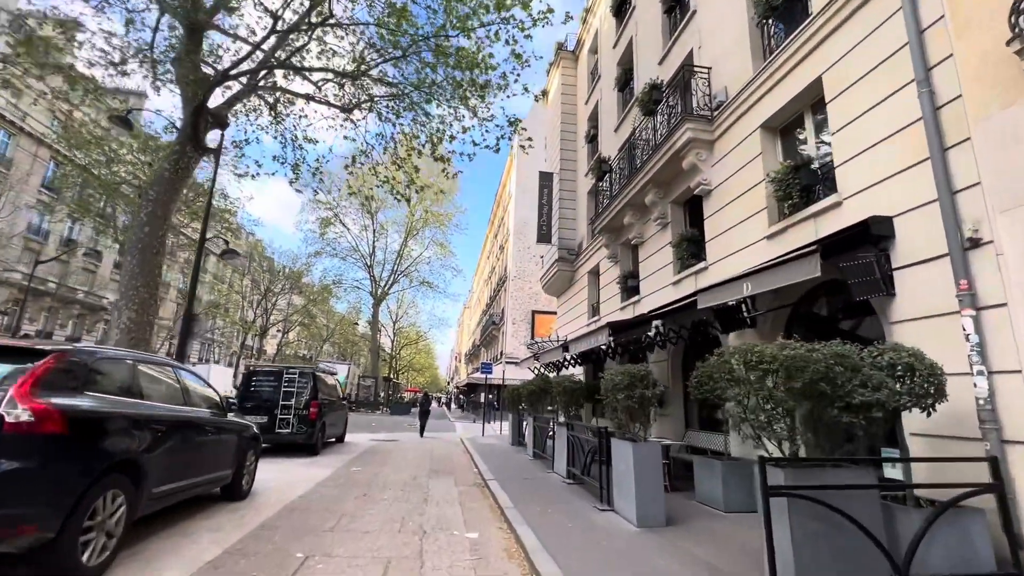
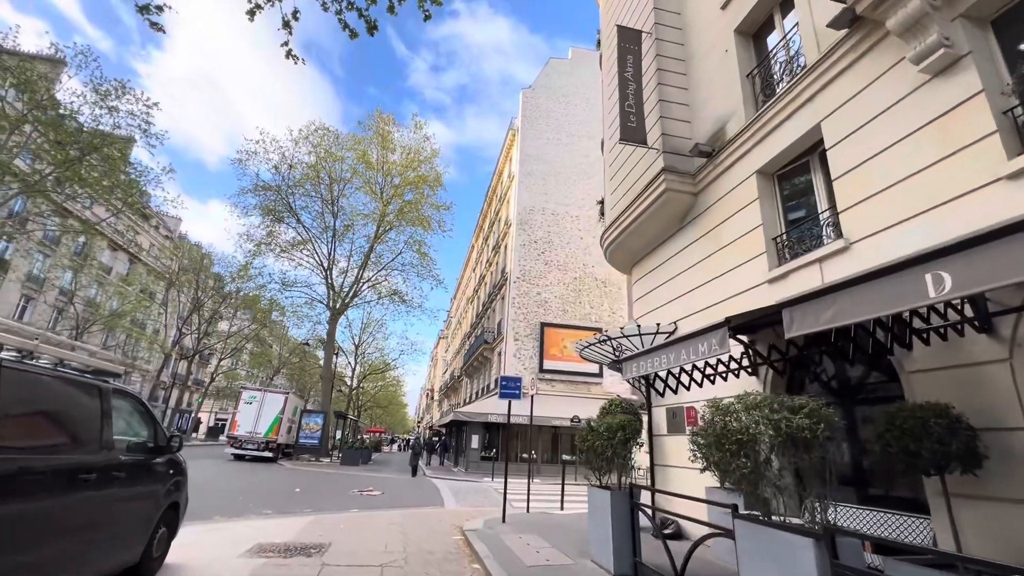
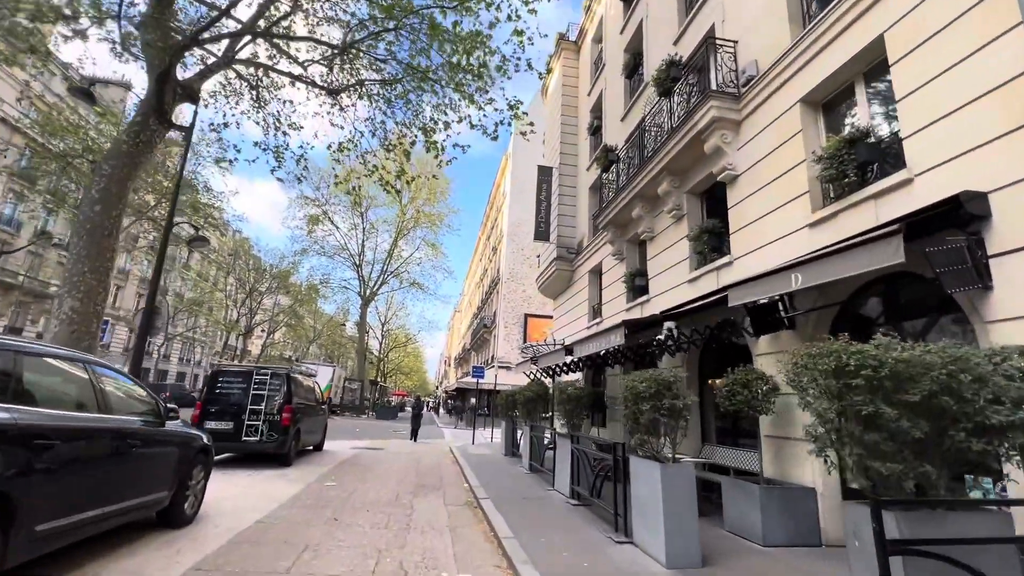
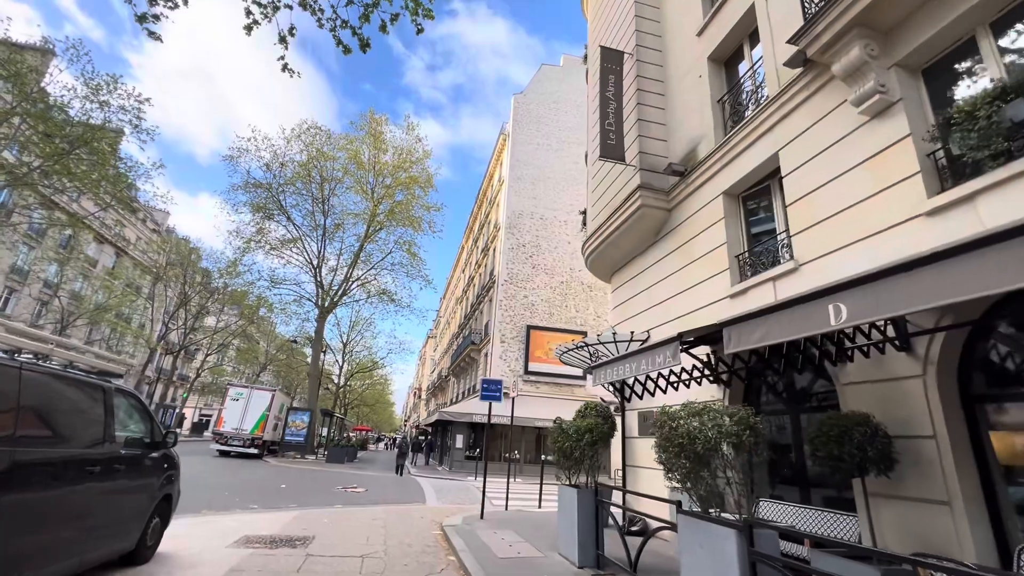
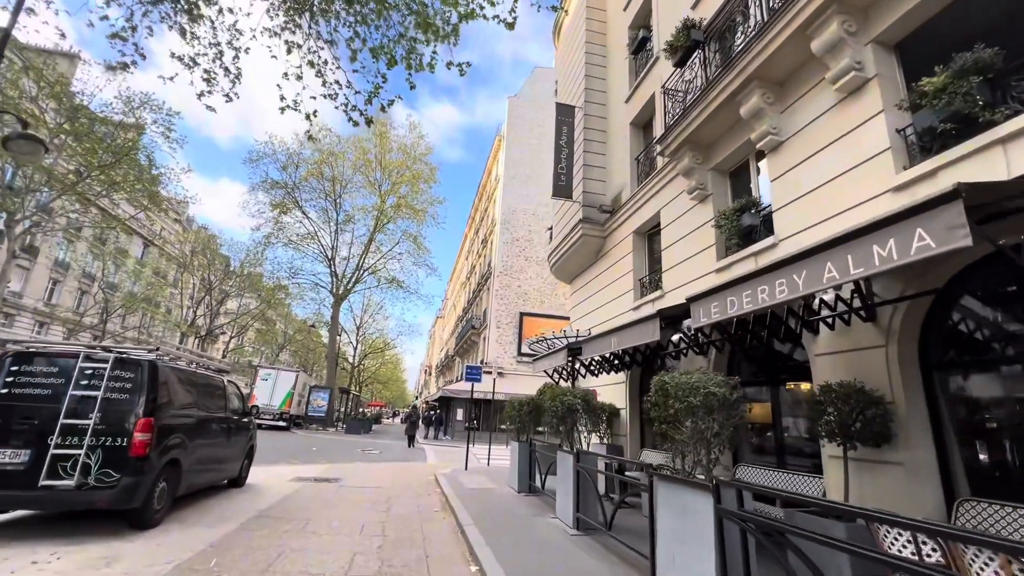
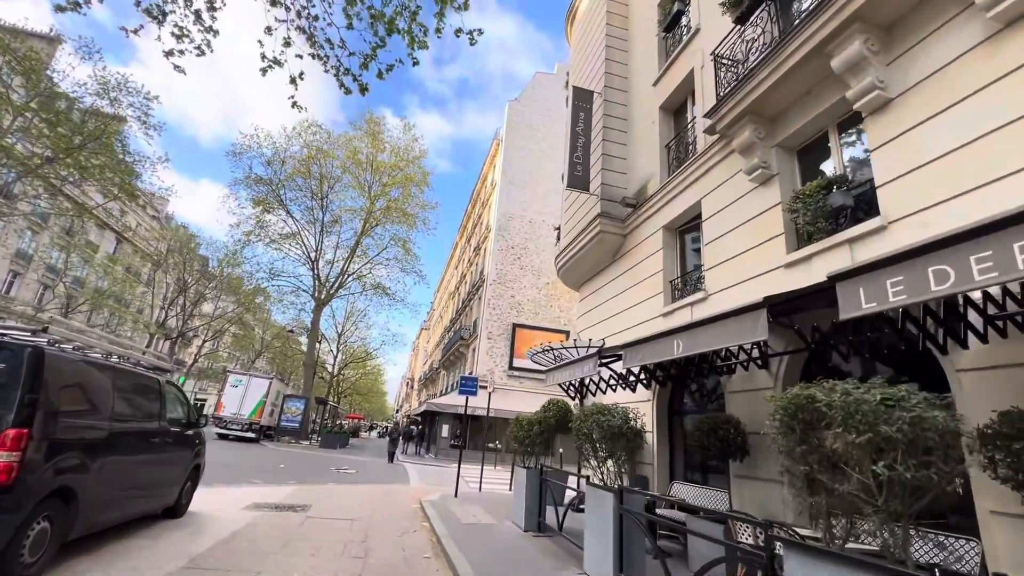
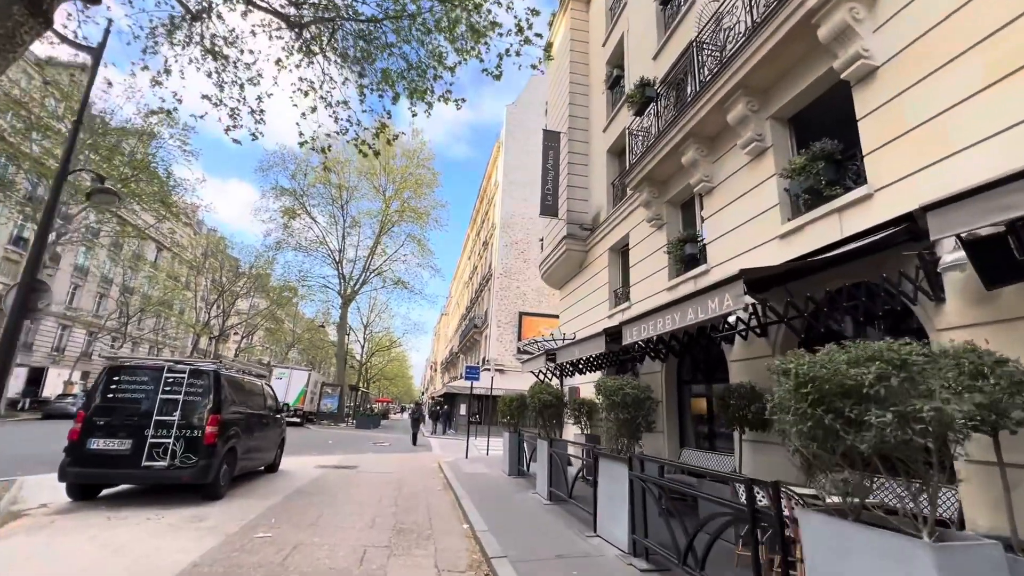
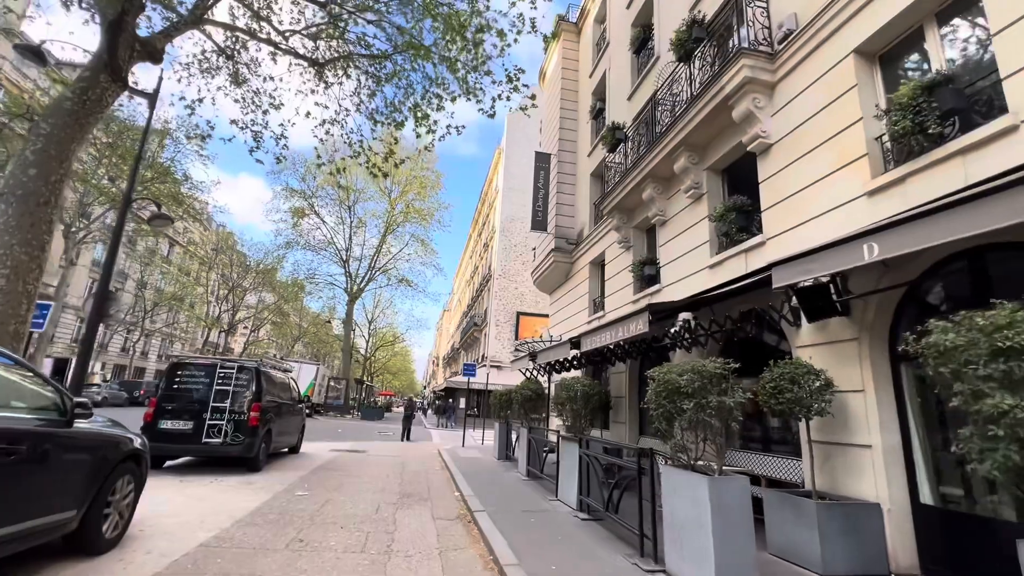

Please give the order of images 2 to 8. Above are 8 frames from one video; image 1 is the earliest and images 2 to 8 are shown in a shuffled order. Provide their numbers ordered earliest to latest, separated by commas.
3, 8, 7, 5, 6, 4, 2
